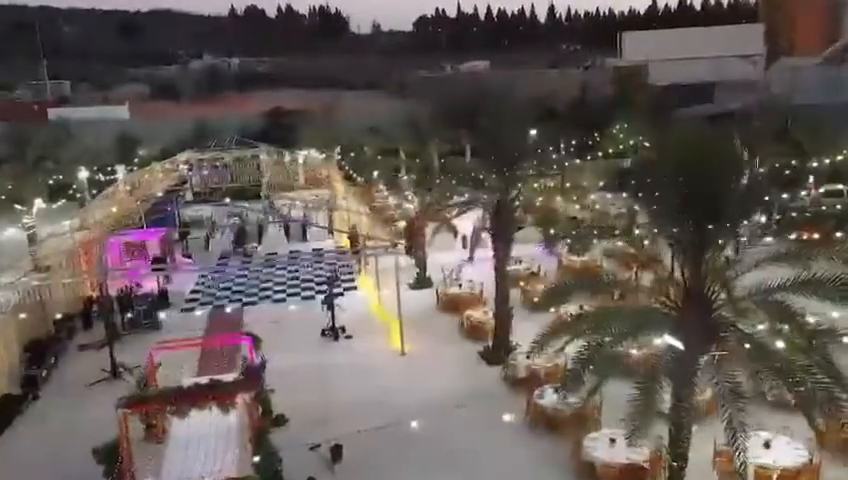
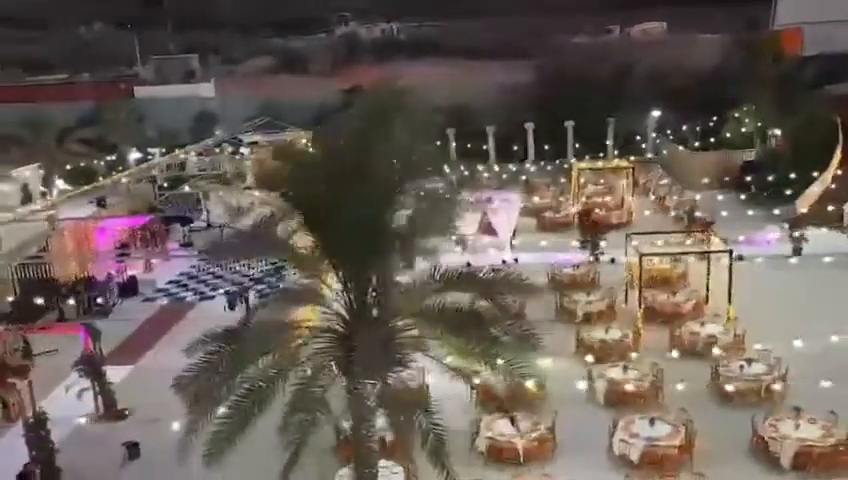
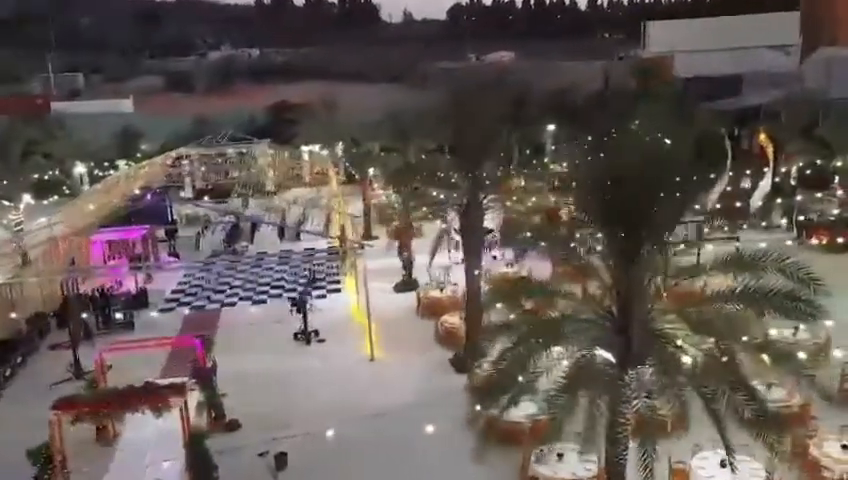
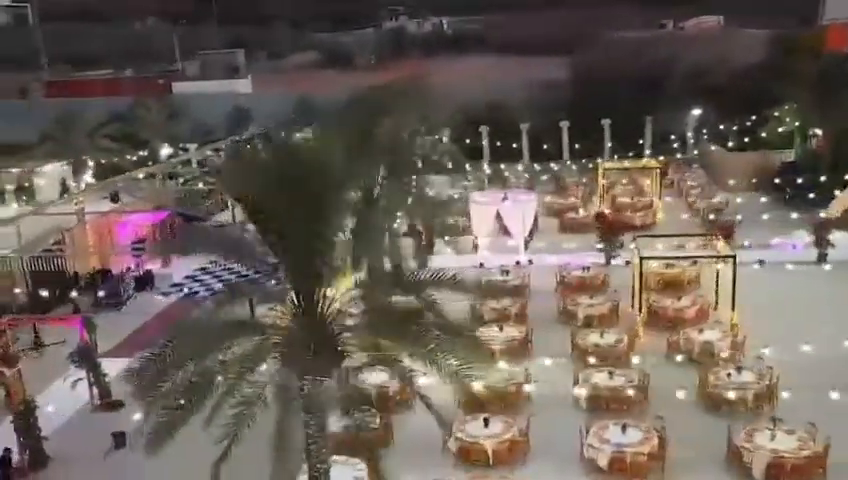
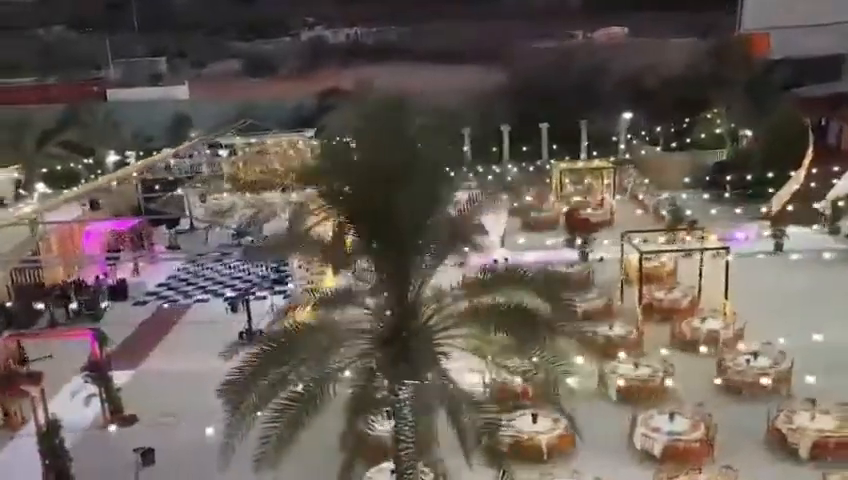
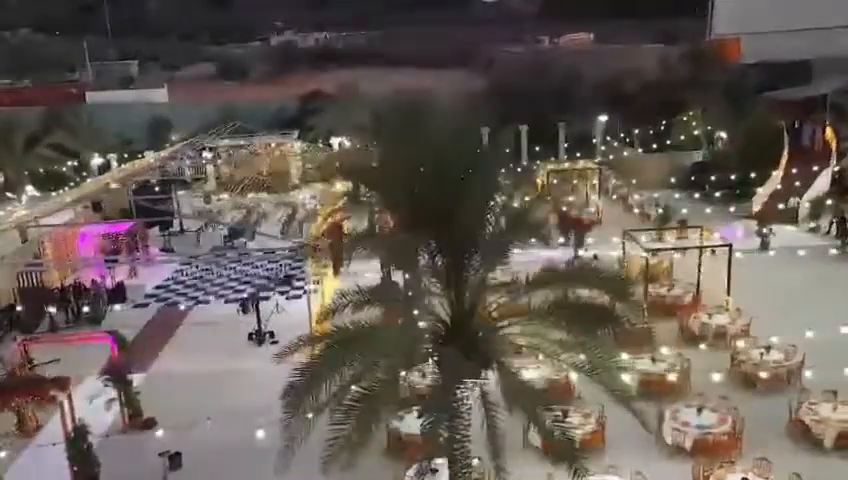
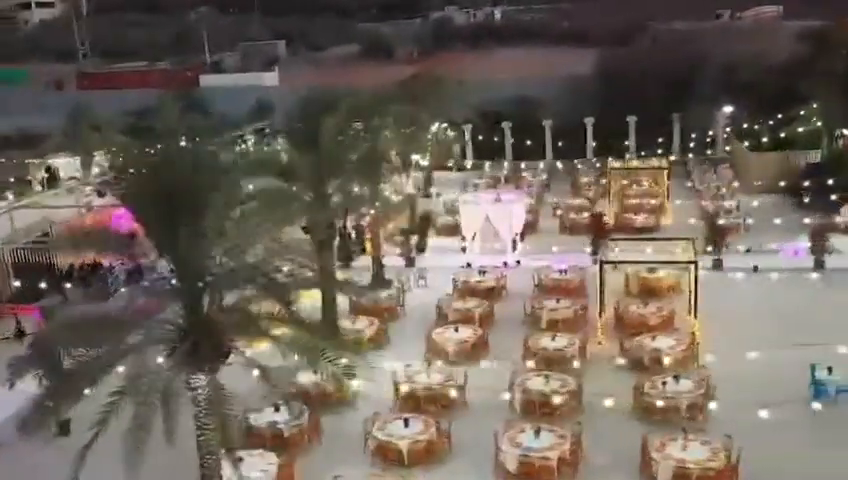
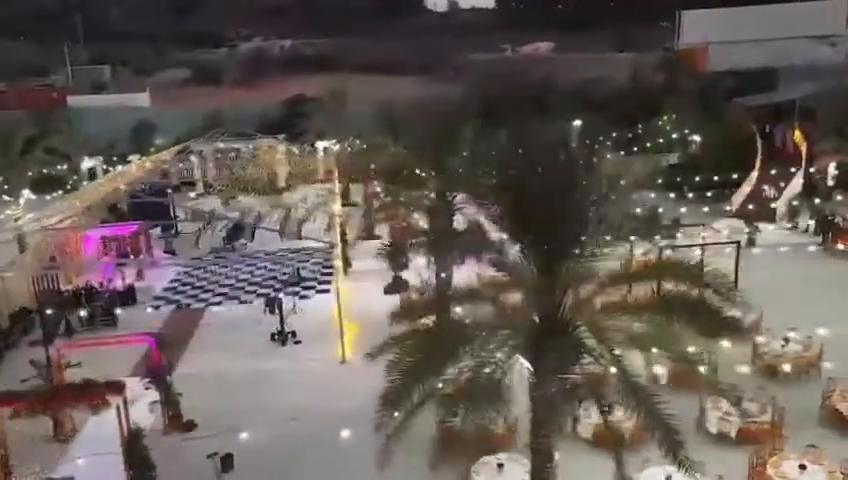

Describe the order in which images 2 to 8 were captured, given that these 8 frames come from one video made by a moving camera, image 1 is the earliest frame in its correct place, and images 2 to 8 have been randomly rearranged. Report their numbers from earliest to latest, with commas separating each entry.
3, 8, 6, 5, 2, 4, 7
